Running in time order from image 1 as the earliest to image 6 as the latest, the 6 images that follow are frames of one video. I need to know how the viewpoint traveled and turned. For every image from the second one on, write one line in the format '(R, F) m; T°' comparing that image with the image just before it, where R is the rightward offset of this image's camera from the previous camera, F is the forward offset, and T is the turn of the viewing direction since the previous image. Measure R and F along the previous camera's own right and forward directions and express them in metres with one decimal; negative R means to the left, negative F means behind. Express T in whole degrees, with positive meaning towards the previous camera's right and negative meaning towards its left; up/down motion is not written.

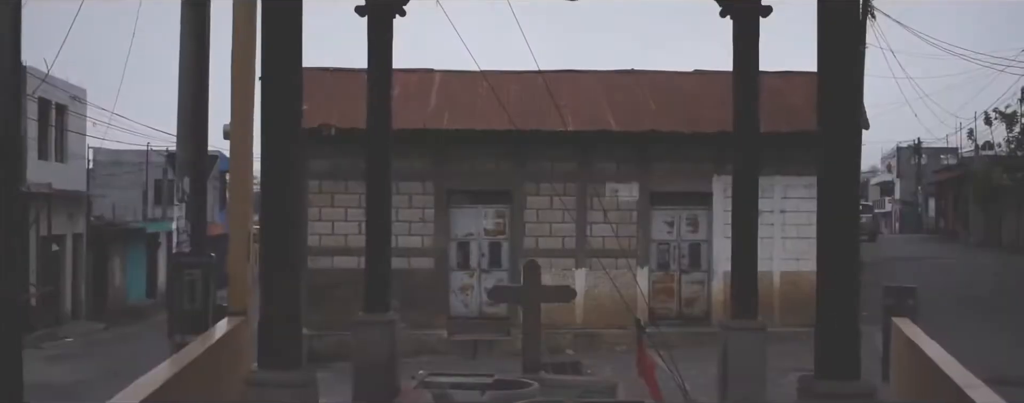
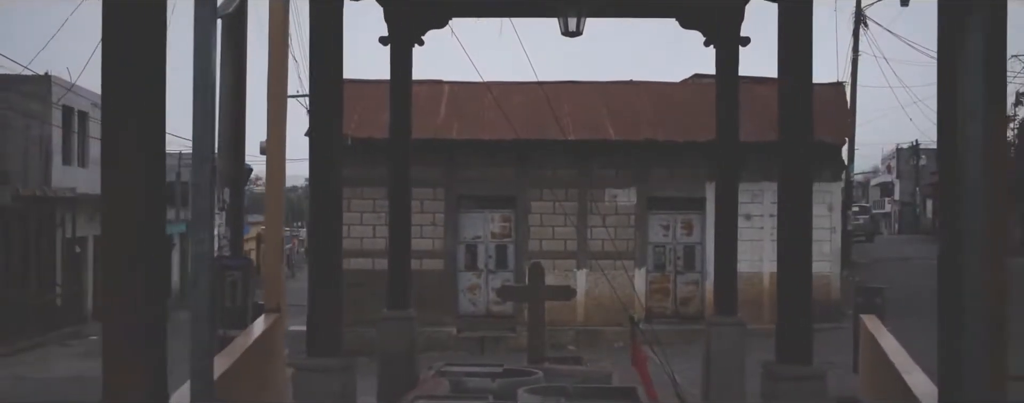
(0.0, -0.9) m; 0°
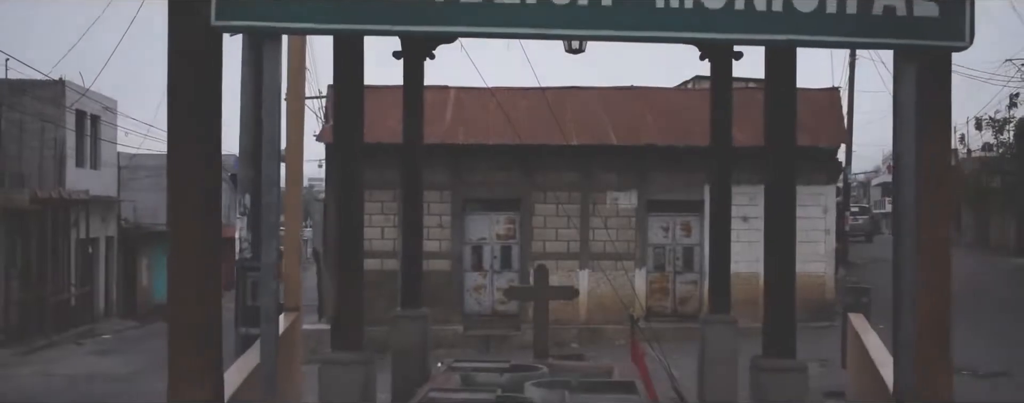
(0.0, -0.5) m; 0°
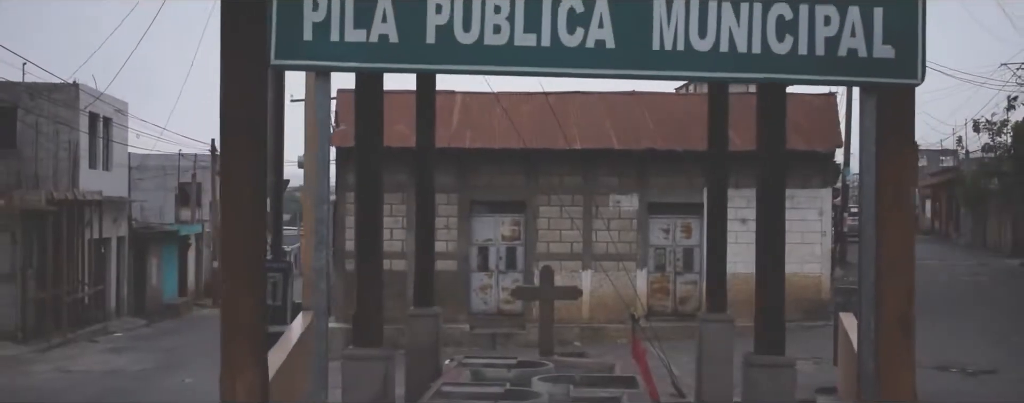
(0.0, -0.5) m; 0°
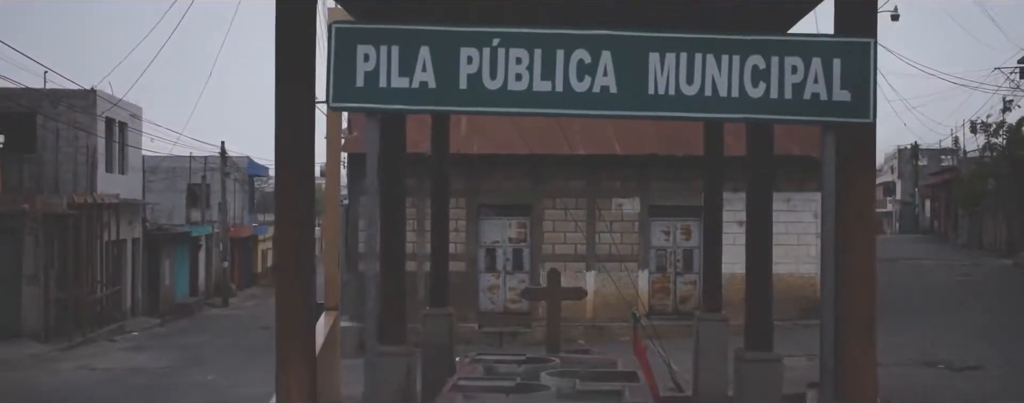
(-0.1, -0.6) m; 0°
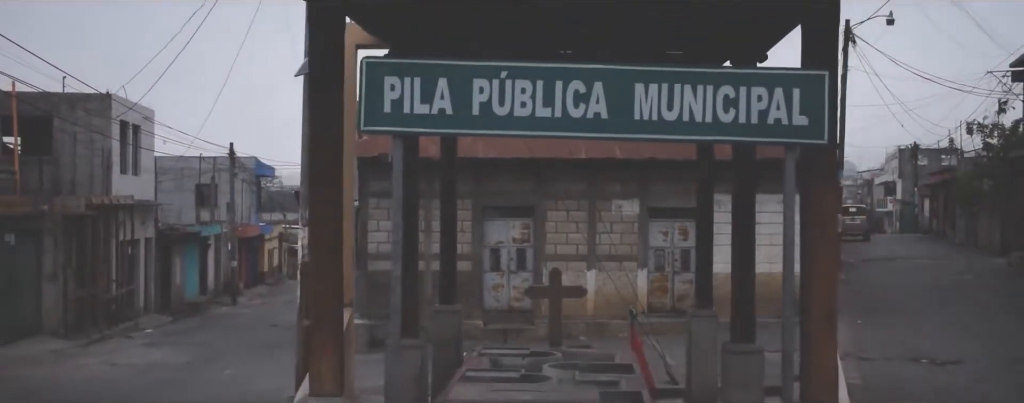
(0.0, -0.6) m; 0°
